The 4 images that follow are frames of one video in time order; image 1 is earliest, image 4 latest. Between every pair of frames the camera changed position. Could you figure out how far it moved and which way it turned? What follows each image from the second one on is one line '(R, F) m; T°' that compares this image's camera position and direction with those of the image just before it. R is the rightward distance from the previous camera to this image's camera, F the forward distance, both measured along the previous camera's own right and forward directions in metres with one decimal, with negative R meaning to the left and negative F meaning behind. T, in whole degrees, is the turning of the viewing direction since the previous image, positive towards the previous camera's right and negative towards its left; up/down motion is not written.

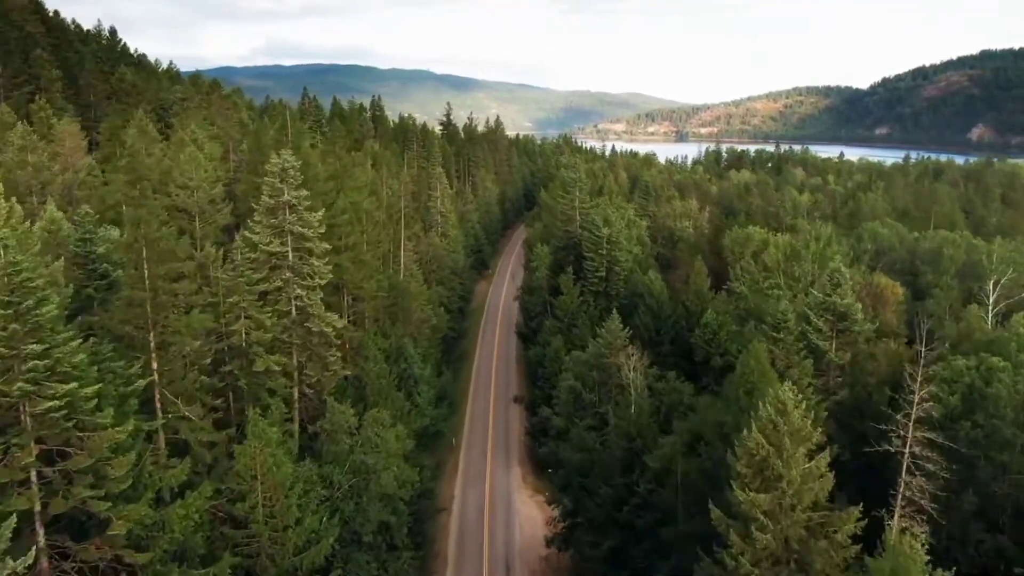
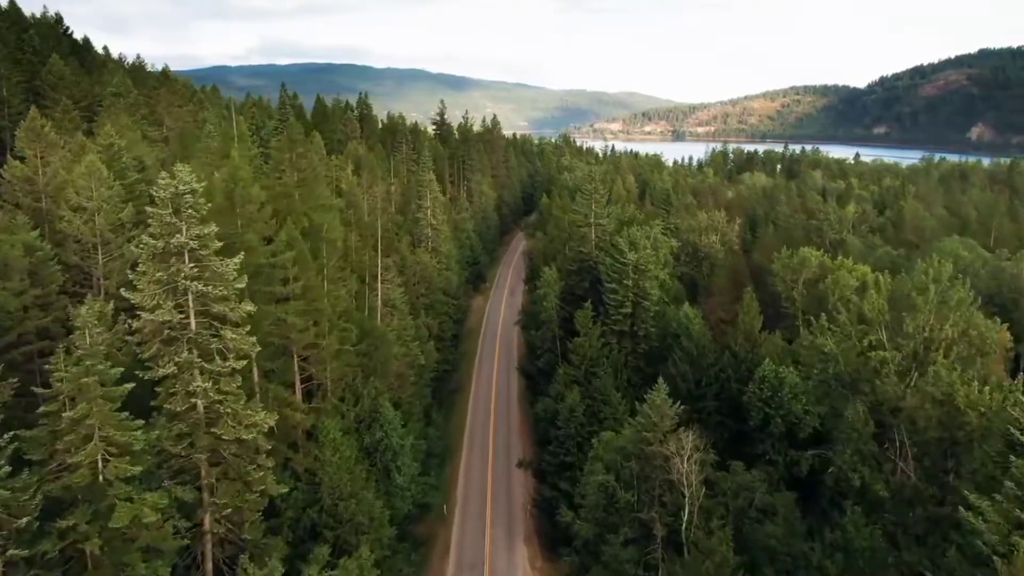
(-0.7, +12.0) m; 0°
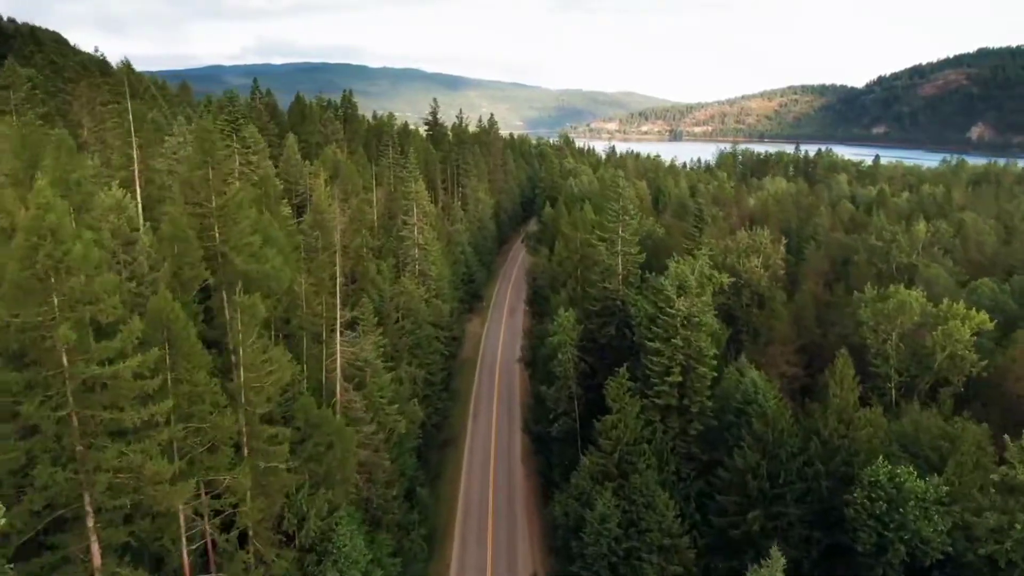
(-0.7, +13.1) m; 0°
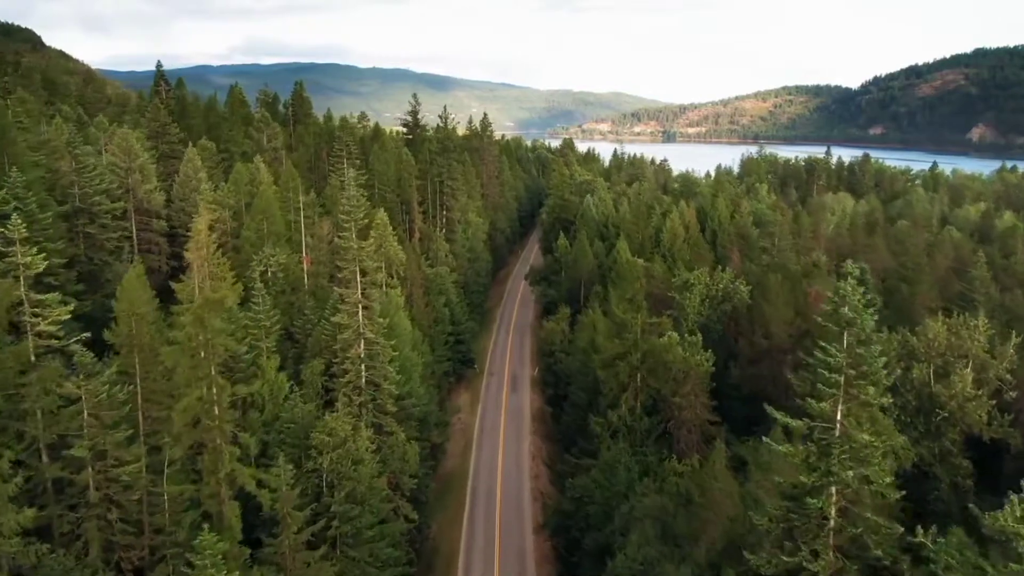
(-1.5, +30.0) m; +1°
